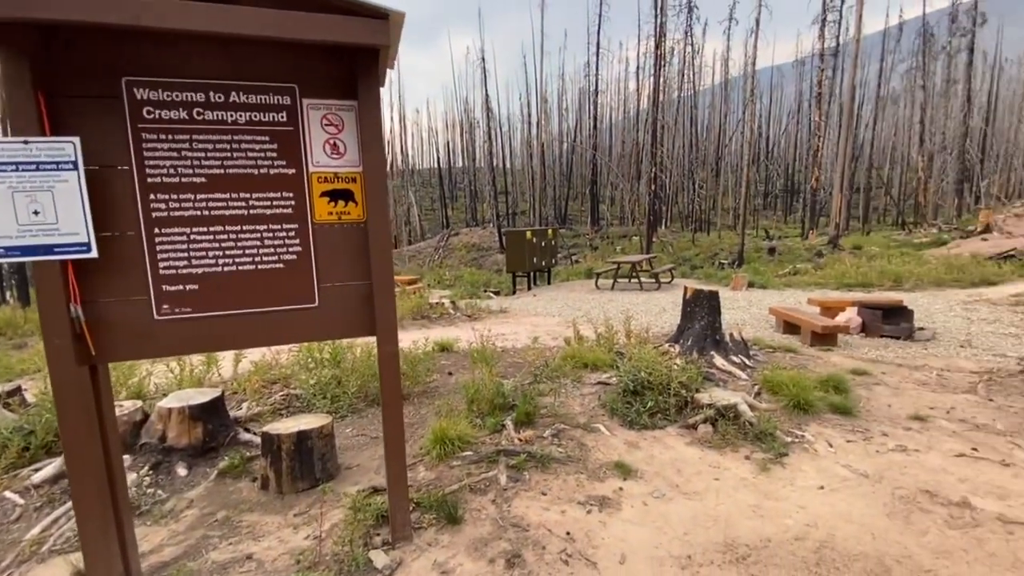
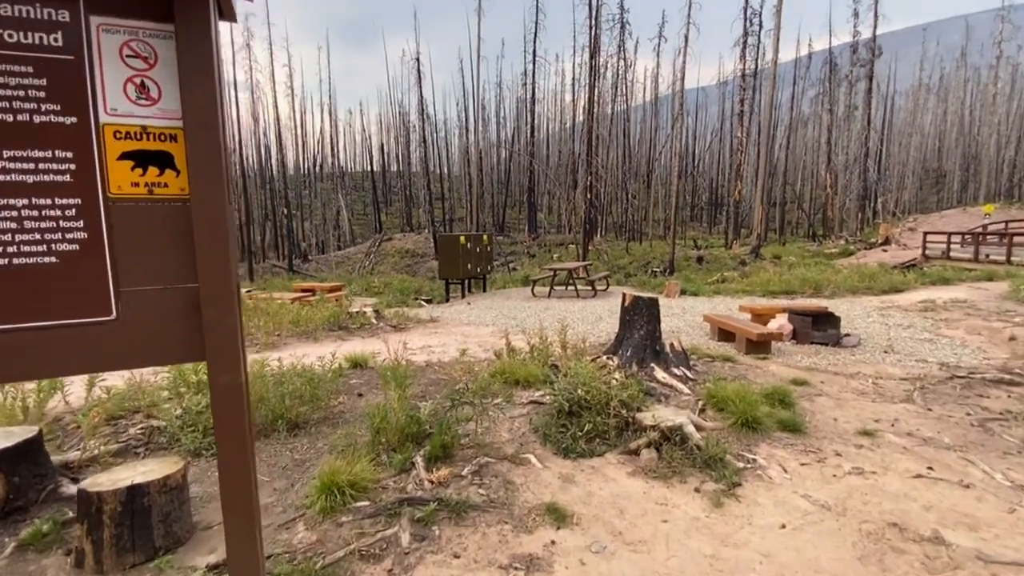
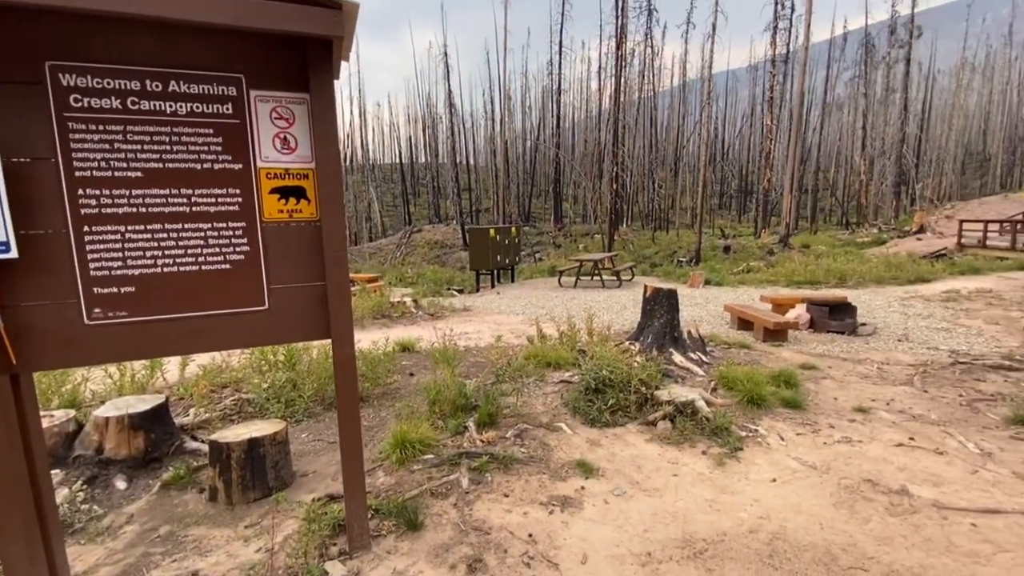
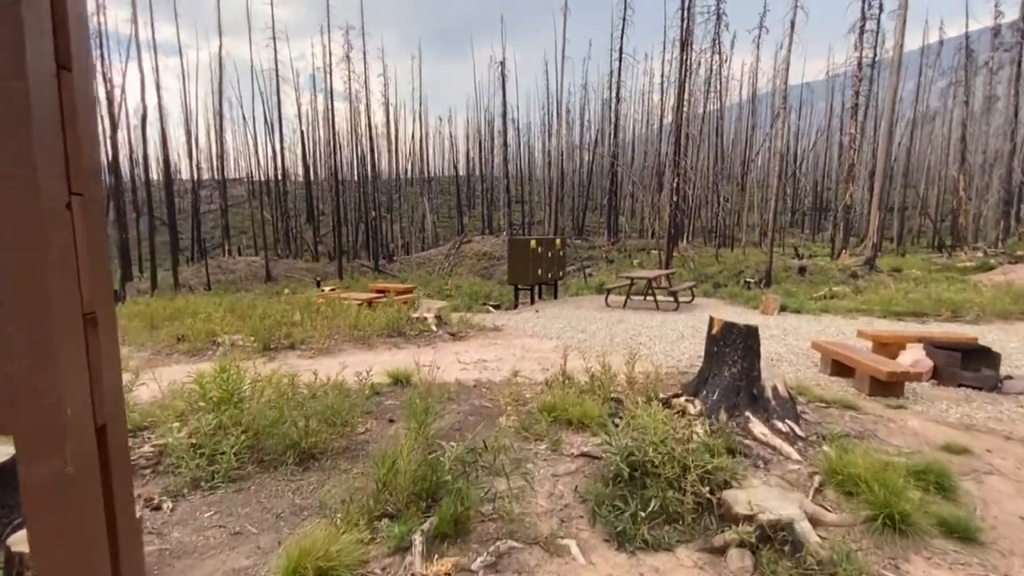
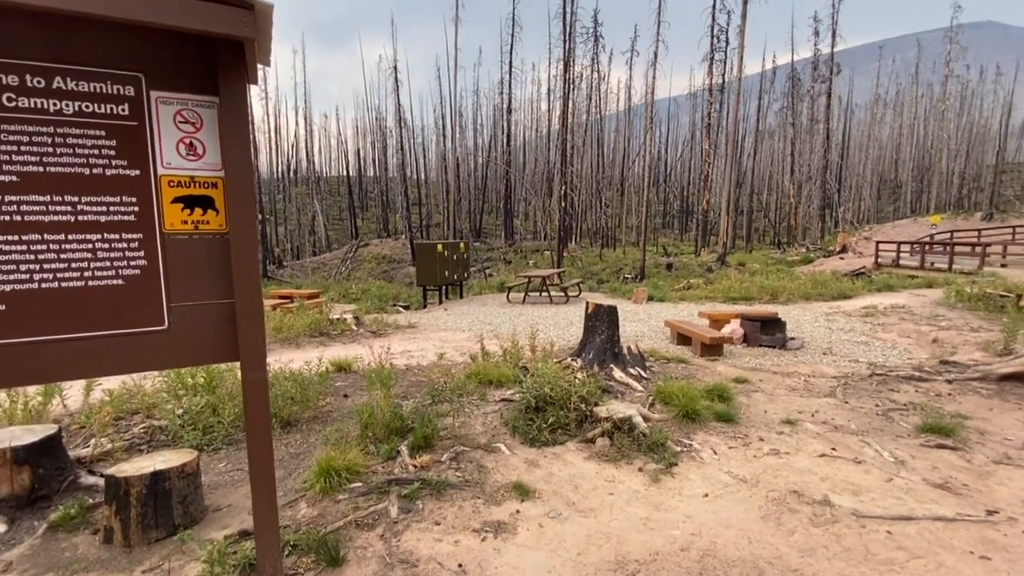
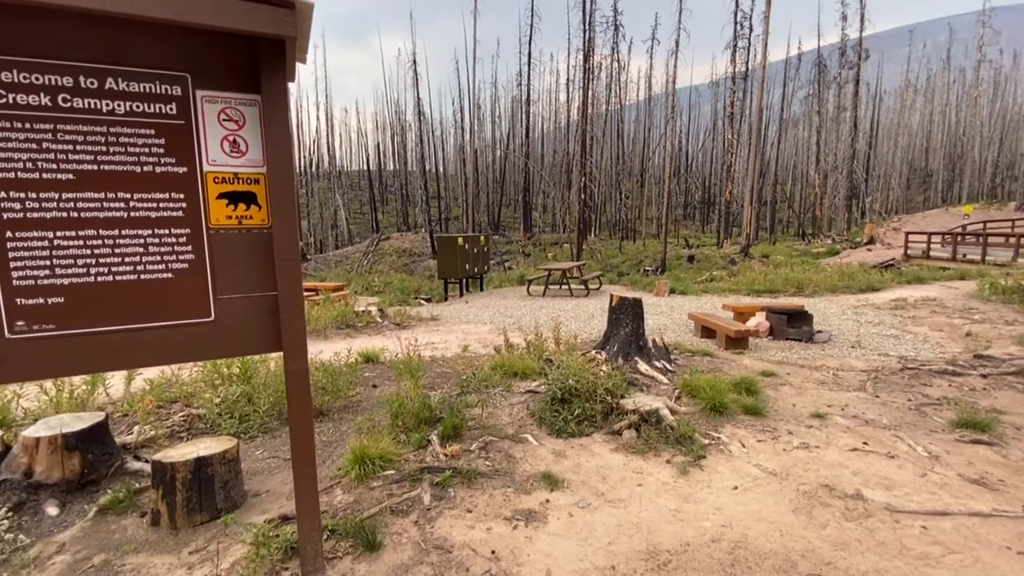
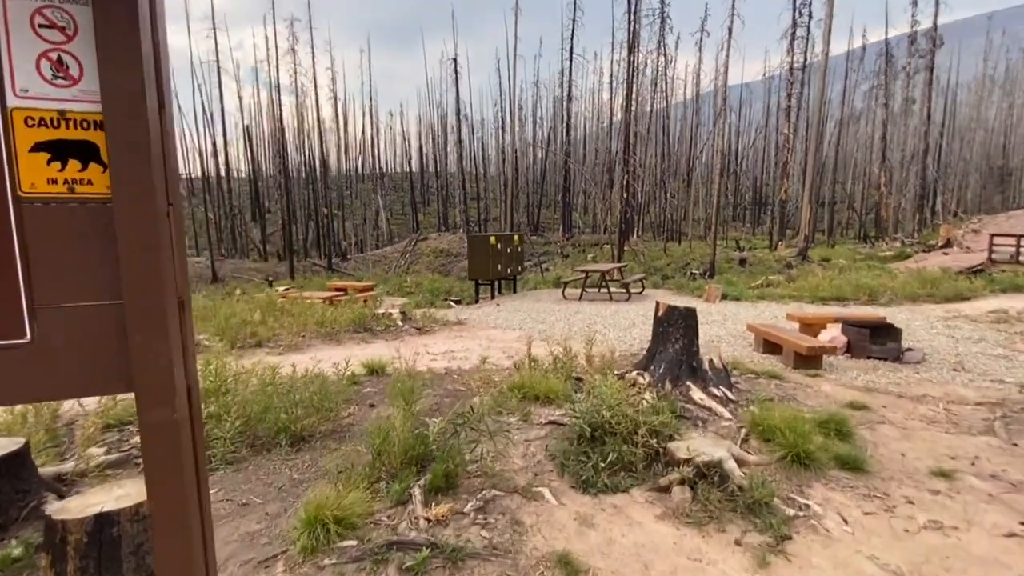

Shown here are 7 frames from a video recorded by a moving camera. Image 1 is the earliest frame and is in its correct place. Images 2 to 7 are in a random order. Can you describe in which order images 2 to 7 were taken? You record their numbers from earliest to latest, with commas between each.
3, 6, 5, 2, 7, 4
